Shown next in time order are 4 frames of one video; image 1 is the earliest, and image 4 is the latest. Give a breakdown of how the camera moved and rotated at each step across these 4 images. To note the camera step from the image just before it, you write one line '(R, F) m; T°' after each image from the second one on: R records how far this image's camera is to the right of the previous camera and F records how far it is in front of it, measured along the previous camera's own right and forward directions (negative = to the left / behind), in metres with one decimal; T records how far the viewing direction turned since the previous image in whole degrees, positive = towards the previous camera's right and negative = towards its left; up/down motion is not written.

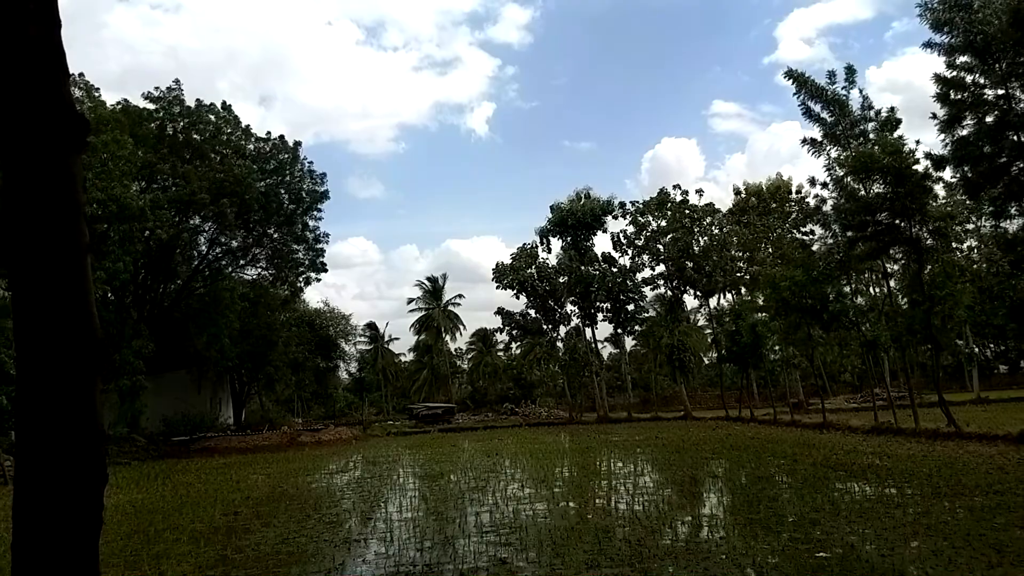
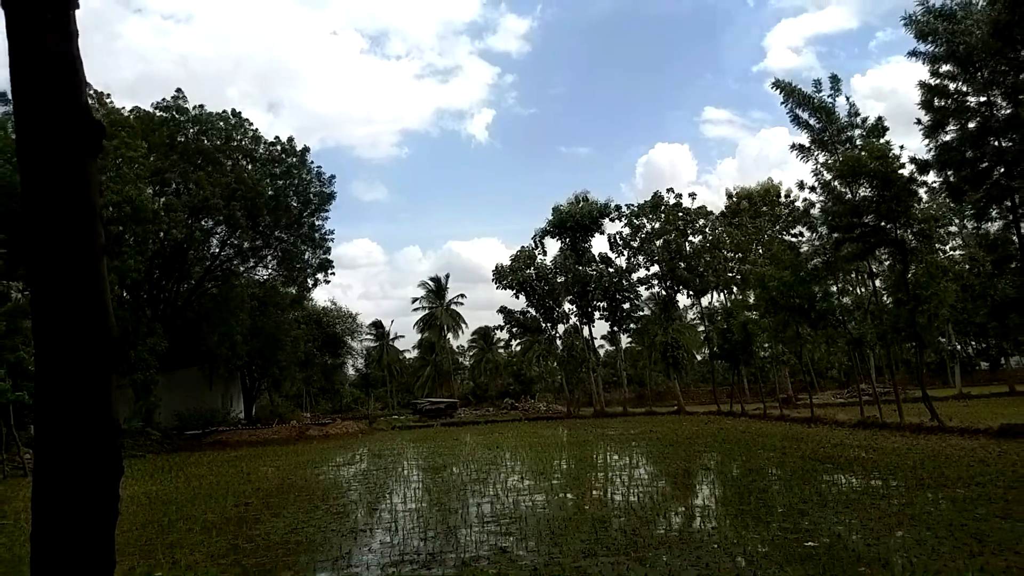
(0.0, -0.4) m; 0°
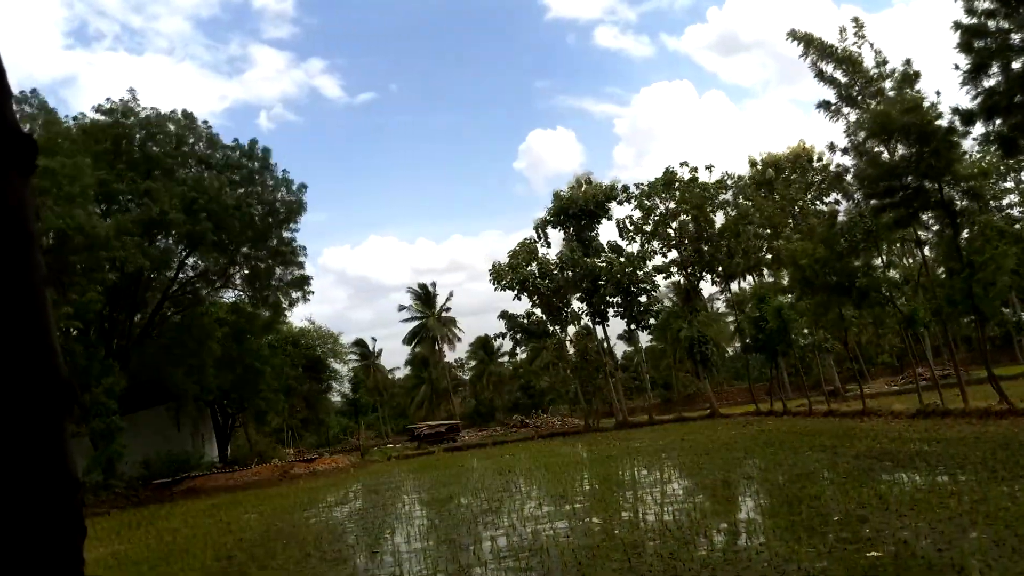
(0.0, +1.3) m; 0°
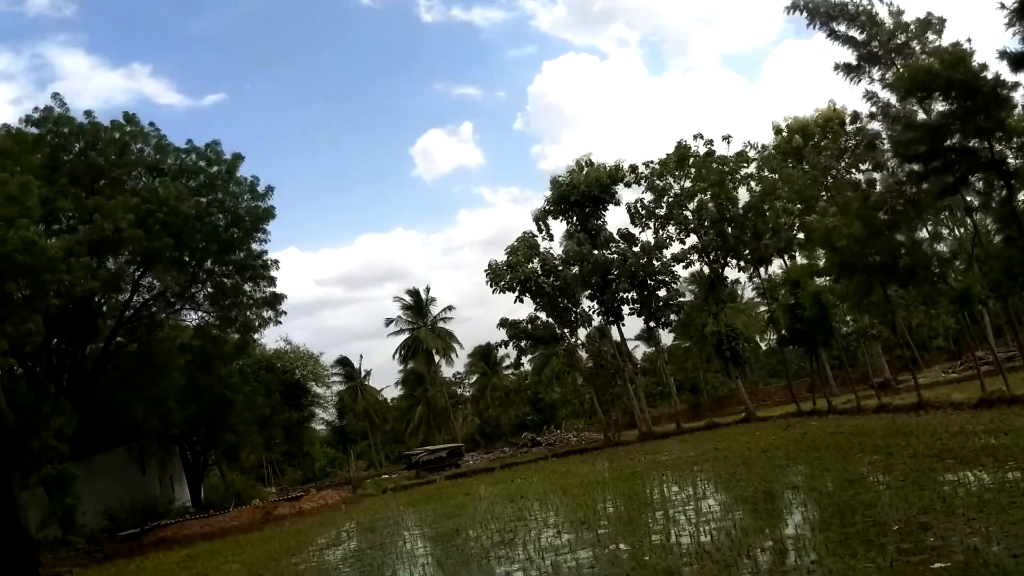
(0.0, +1.1) m; 0°
